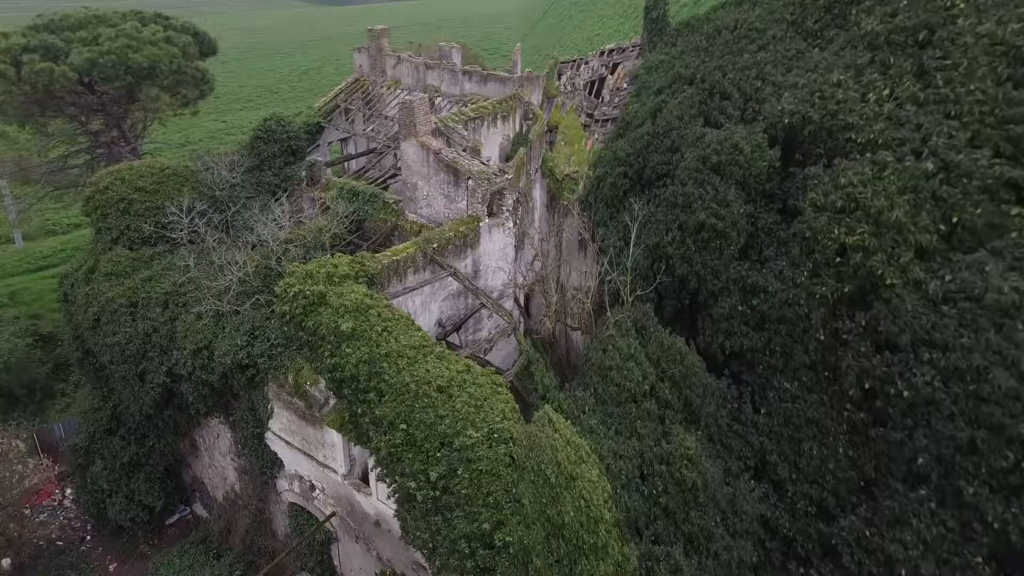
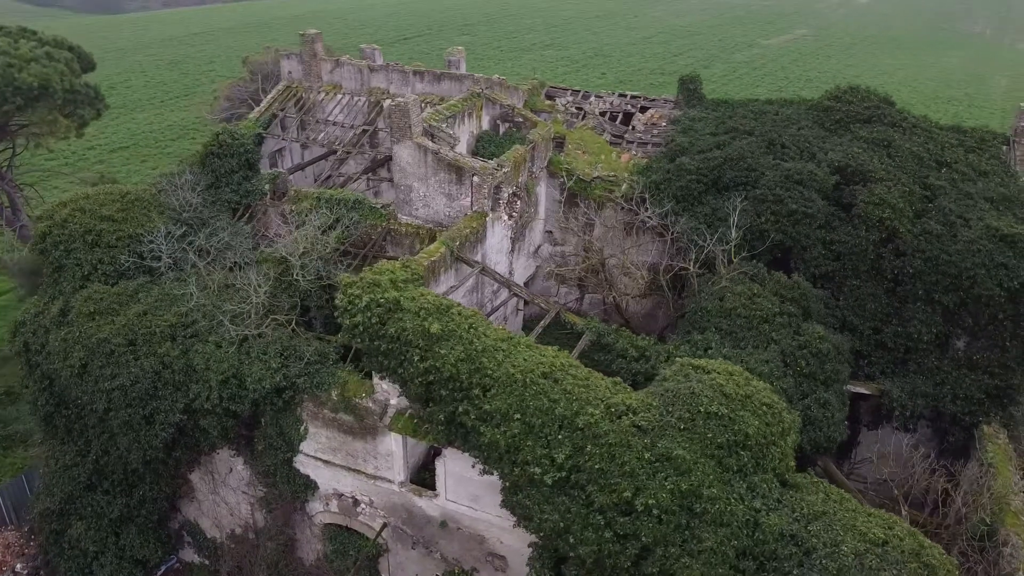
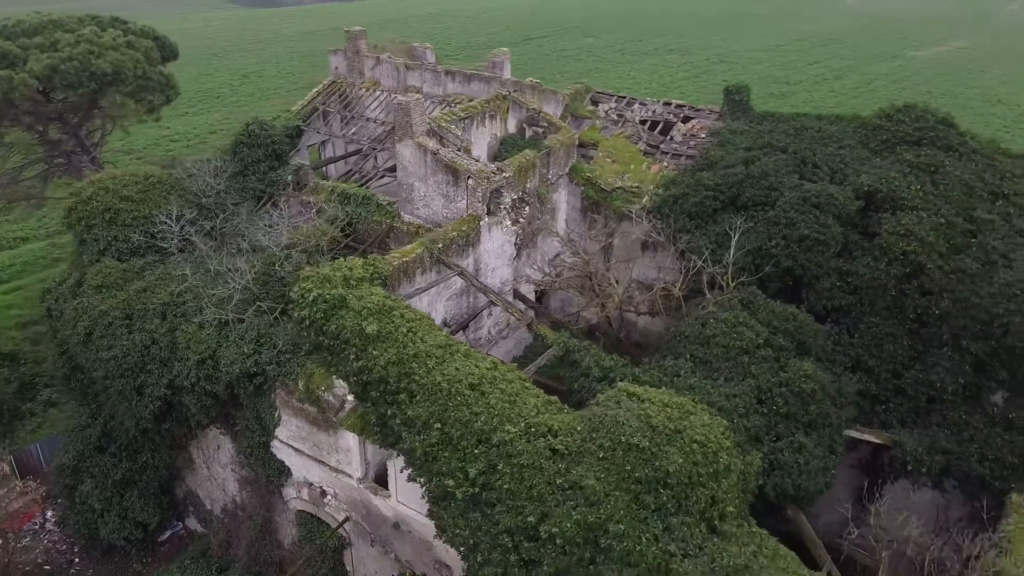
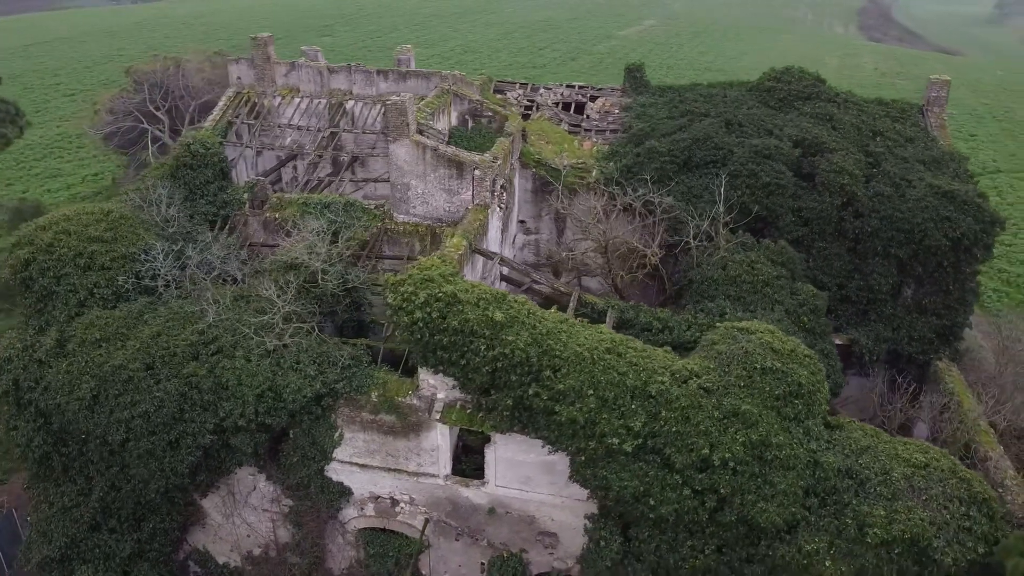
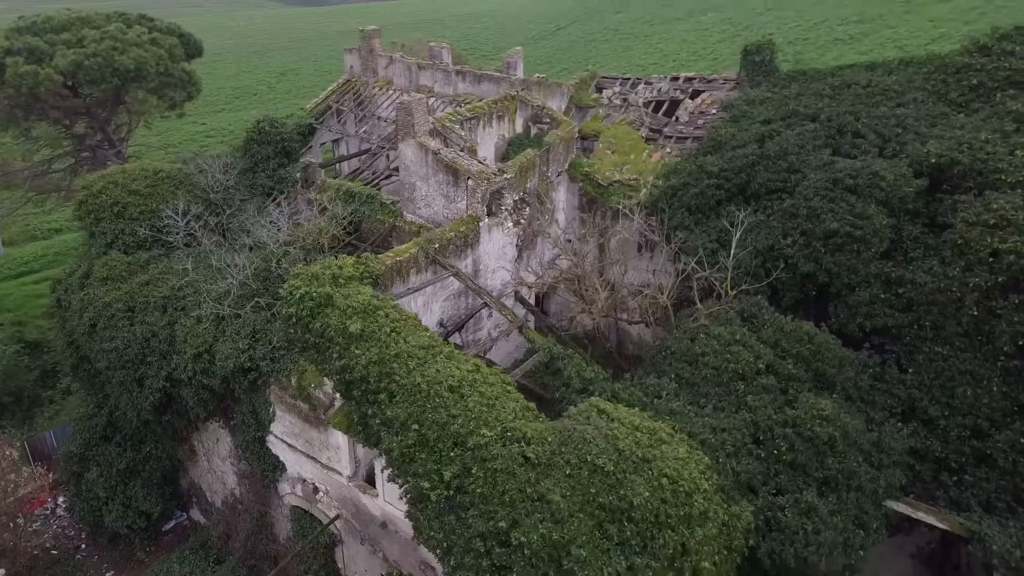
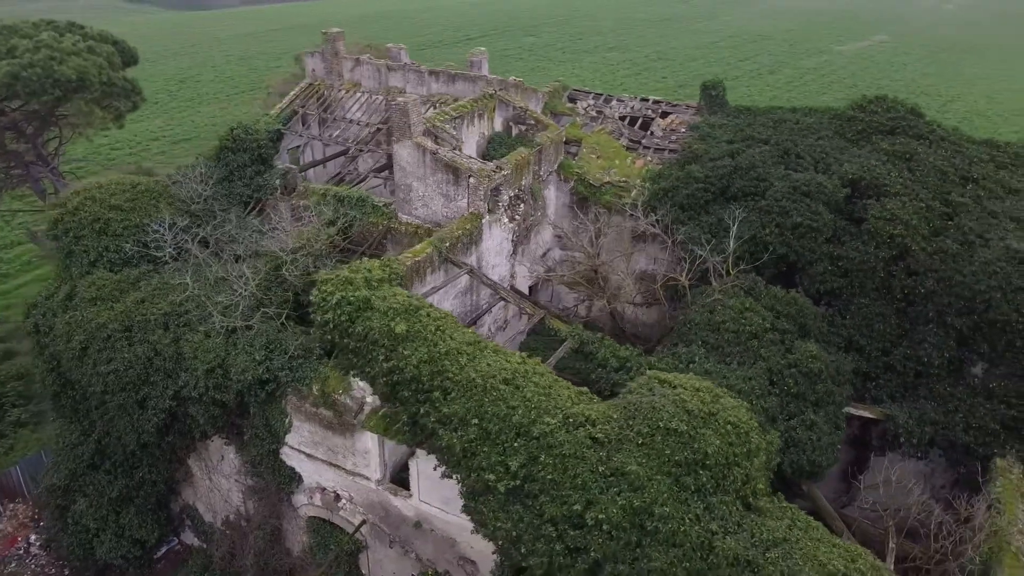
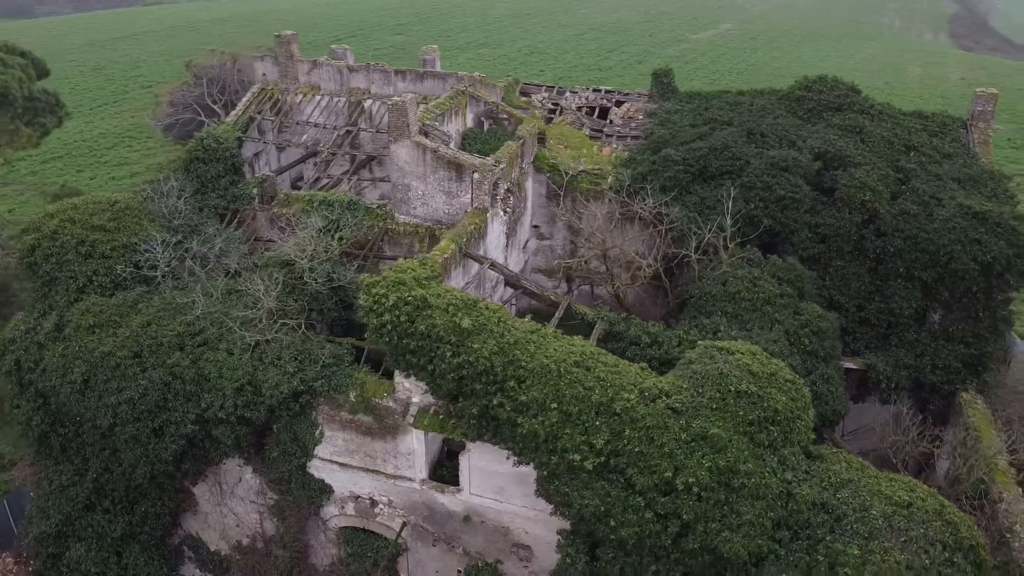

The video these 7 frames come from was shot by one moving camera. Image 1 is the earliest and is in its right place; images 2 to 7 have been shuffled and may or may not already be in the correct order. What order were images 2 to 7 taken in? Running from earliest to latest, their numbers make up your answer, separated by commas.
5, 3, 6, 2, 7, 4
